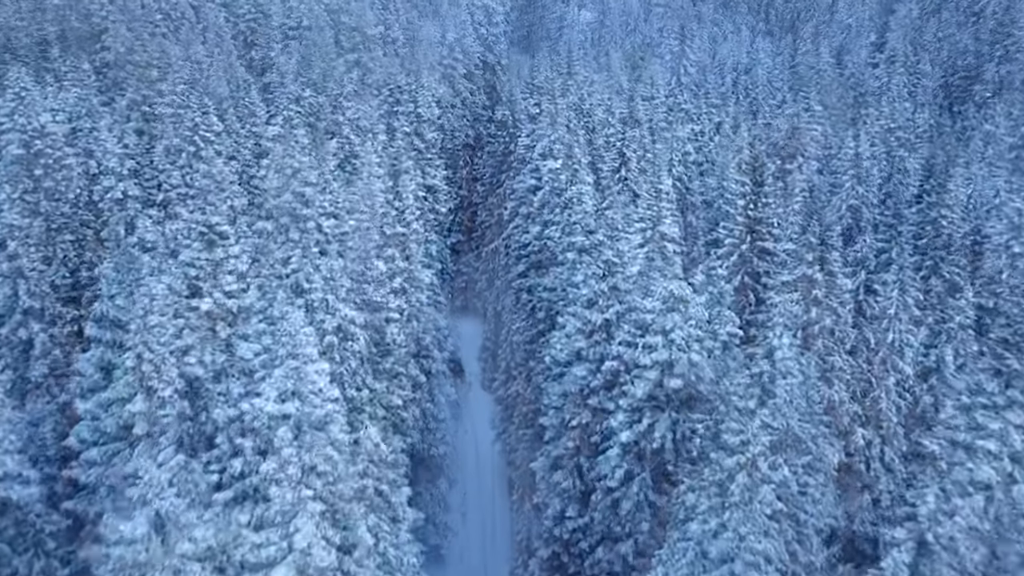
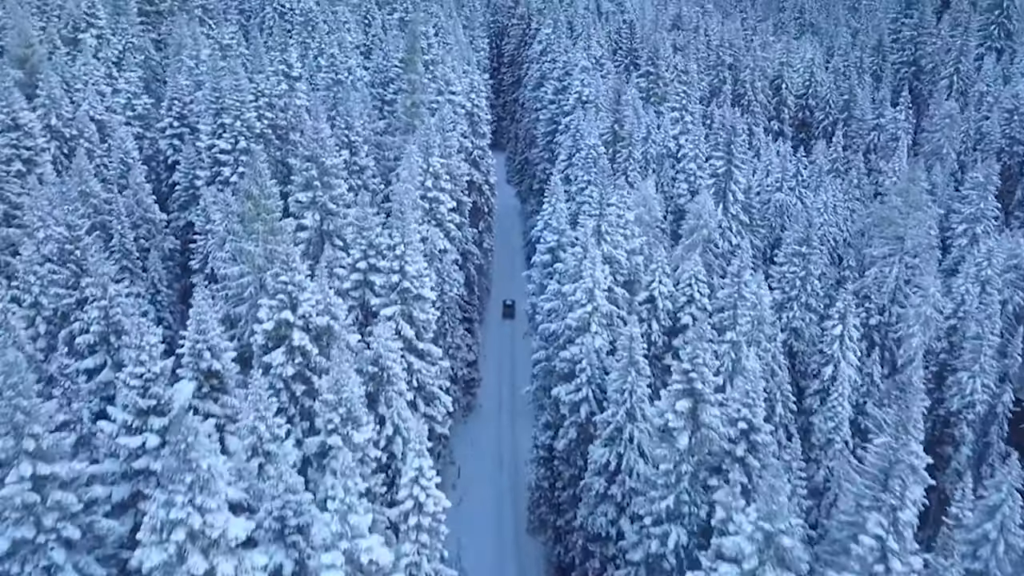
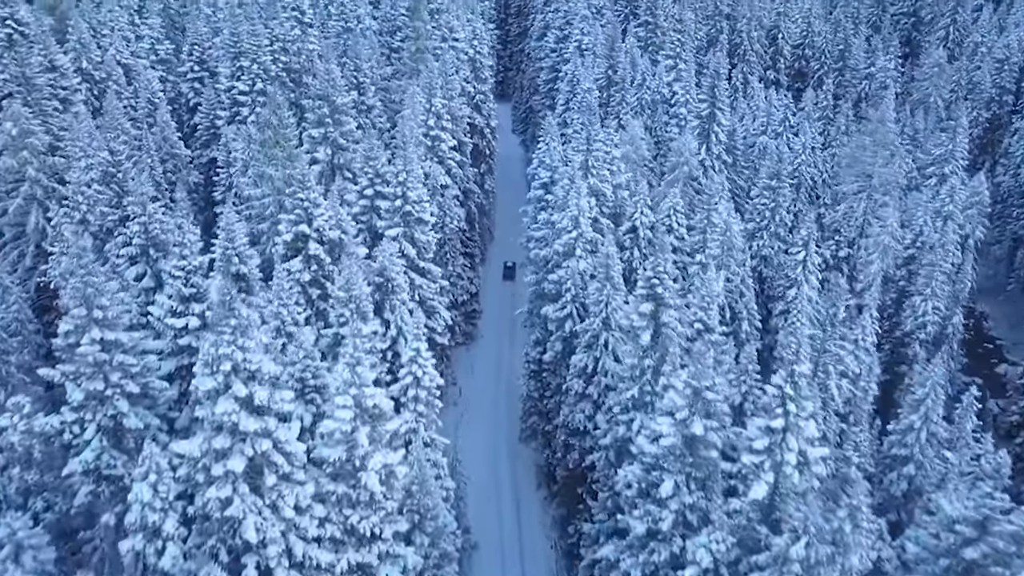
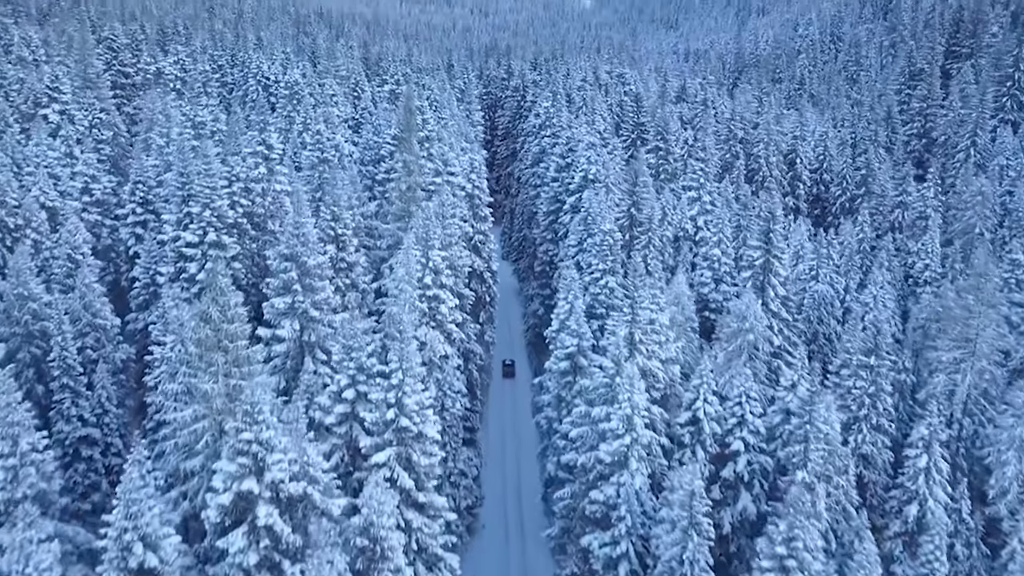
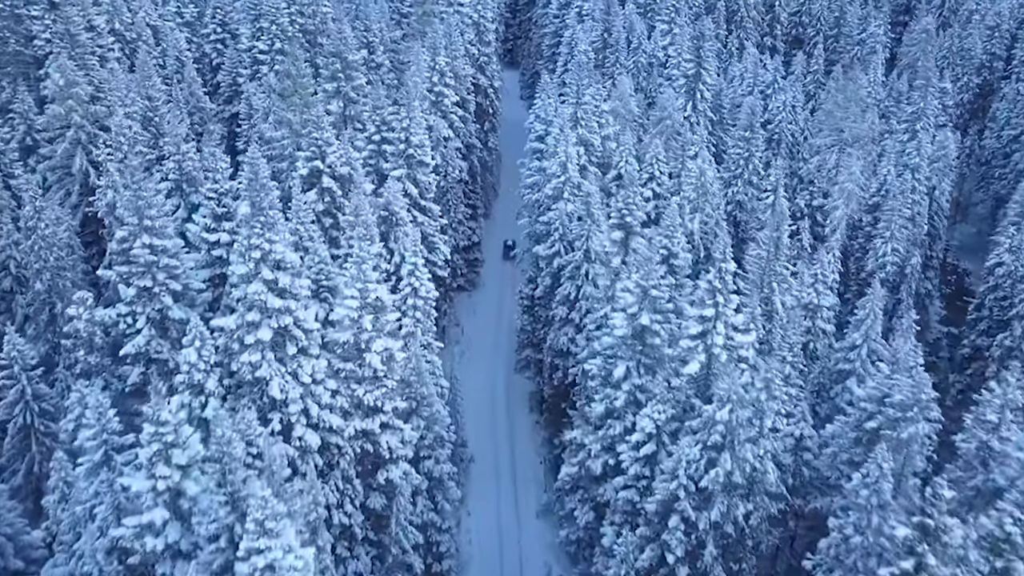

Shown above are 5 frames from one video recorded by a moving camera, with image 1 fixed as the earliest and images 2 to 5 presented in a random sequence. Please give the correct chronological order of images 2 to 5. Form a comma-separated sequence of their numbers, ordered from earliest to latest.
5, 3, 2, 4
